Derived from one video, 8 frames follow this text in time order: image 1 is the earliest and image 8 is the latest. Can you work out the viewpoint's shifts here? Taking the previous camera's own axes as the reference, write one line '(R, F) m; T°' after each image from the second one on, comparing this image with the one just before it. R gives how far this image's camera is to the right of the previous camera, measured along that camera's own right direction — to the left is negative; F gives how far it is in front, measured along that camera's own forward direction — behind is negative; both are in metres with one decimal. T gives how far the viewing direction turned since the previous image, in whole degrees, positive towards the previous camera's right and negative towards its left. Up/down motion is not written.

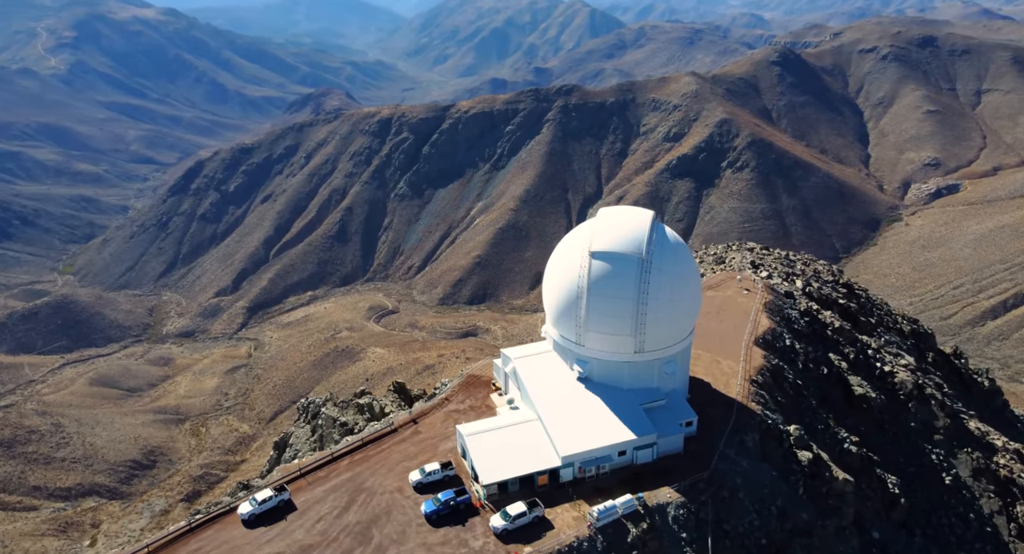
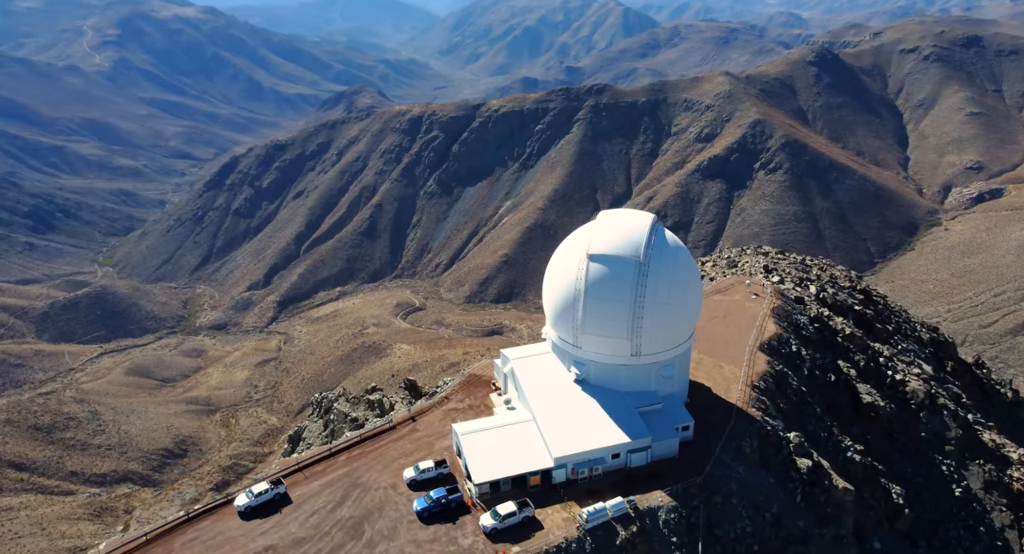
(+1.9, -0.2) m; -3°
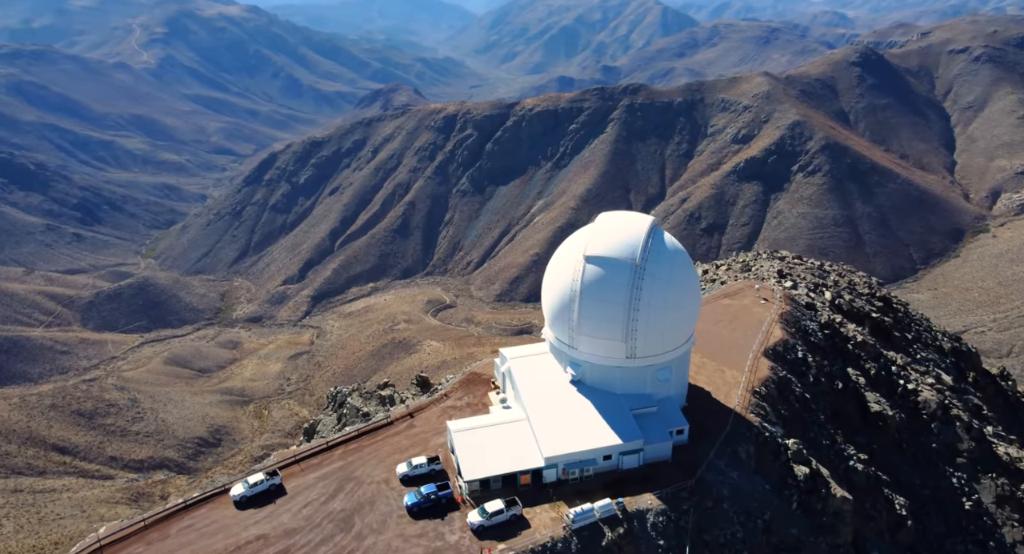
(+2.3, -0.1) m; -3°
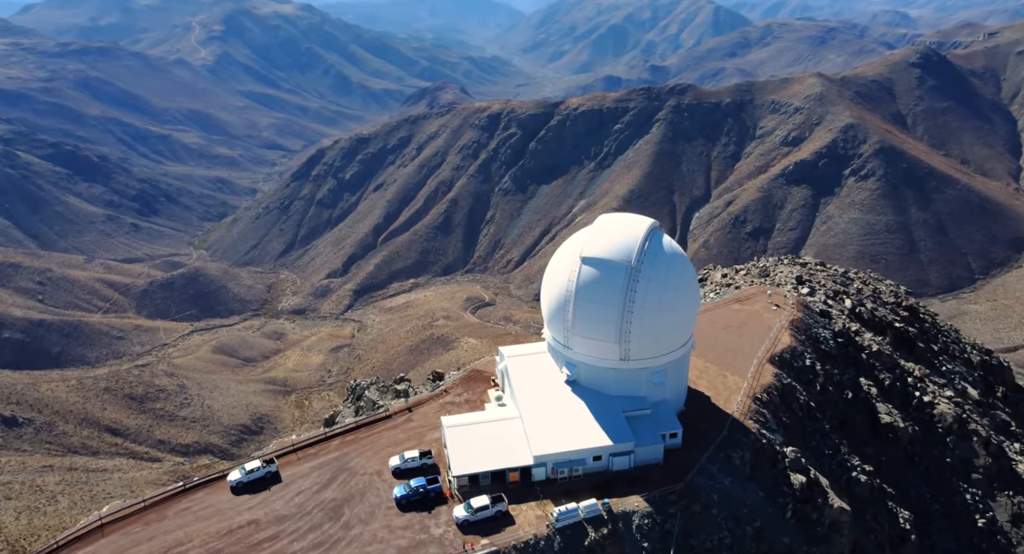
(+2.9, -0.1) m; -4°
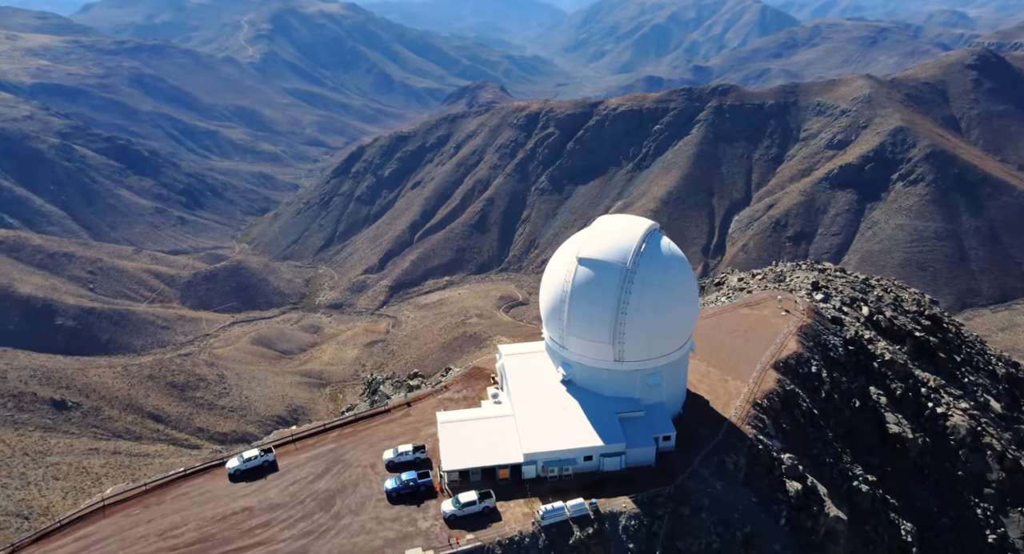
(+2.5, 0.0) m; -4°
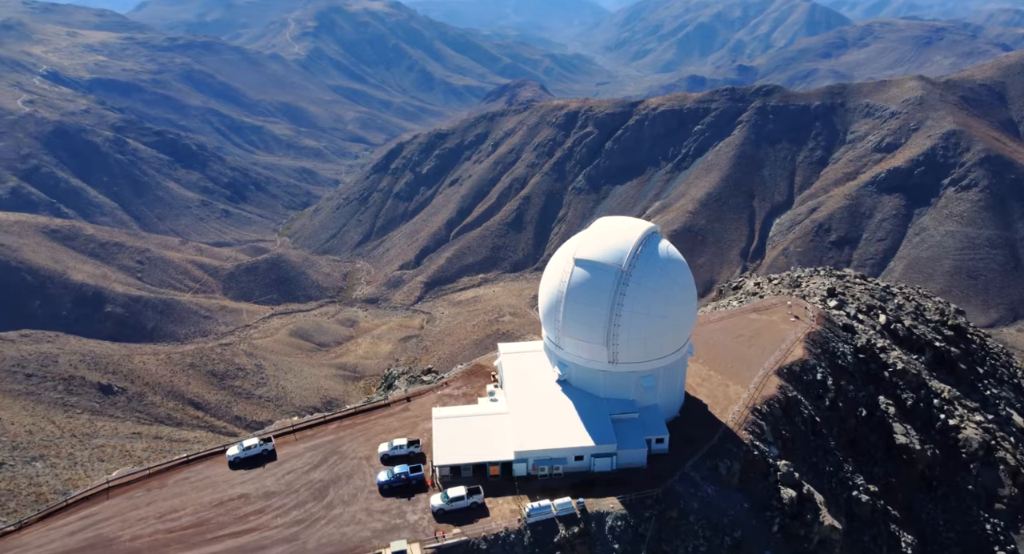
(+2.4, 0.0) m; -4°
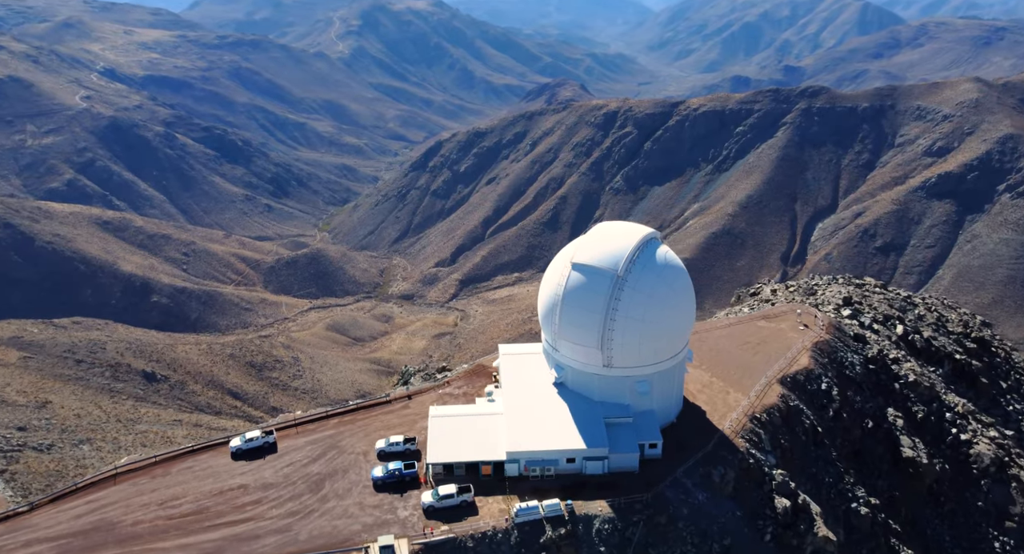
(+2.4, +0.1) m; -4°
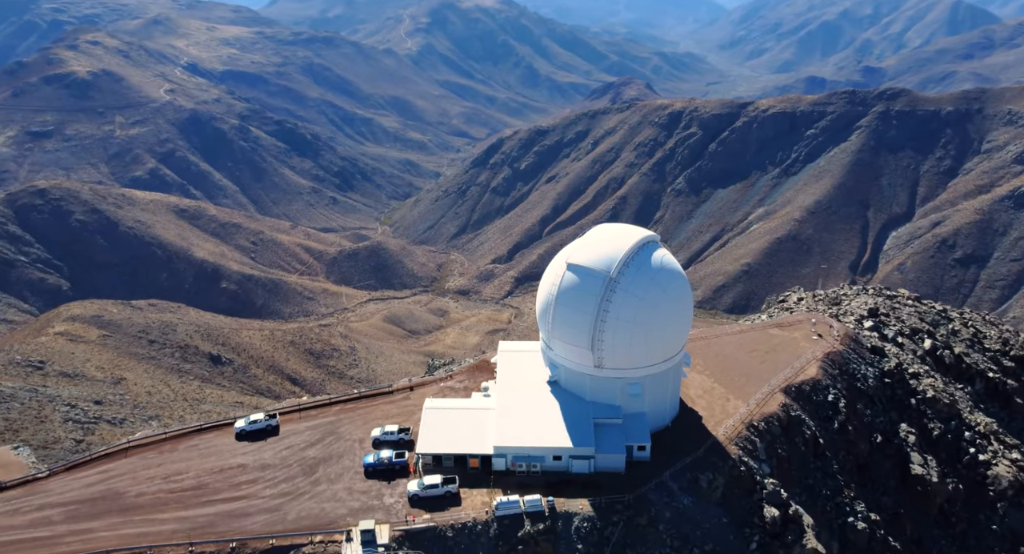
(+3.7, +0.6) m; -6°
